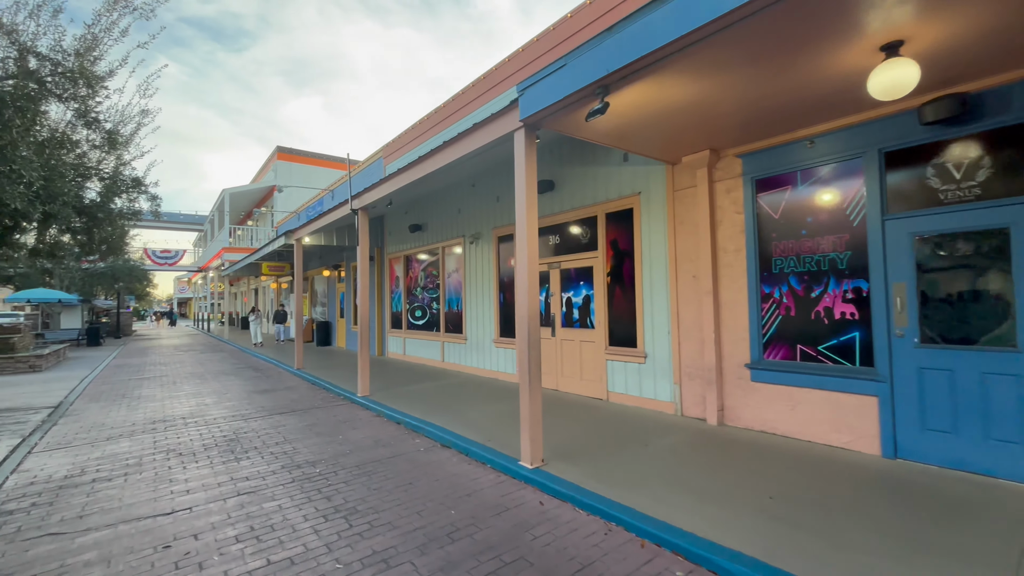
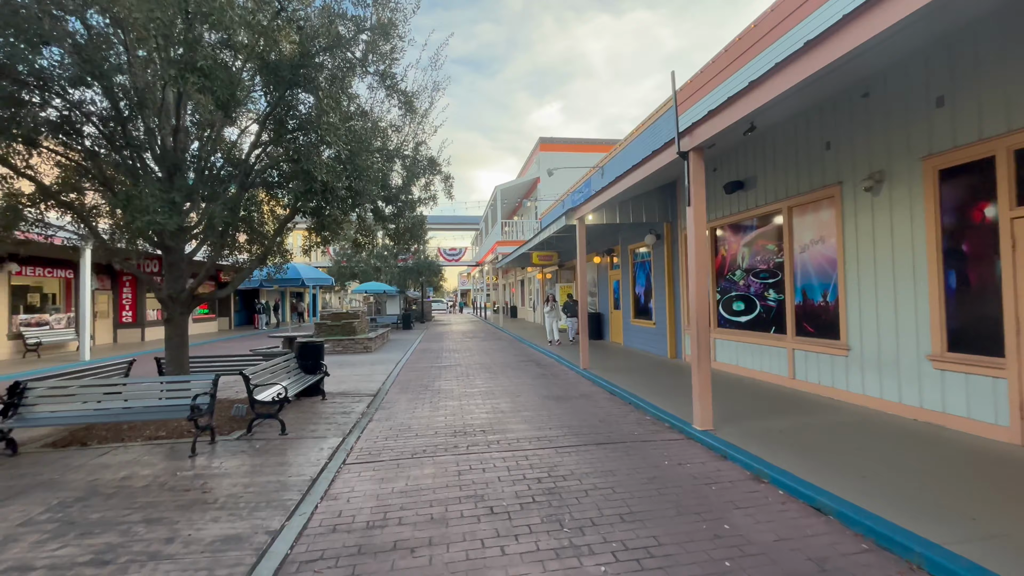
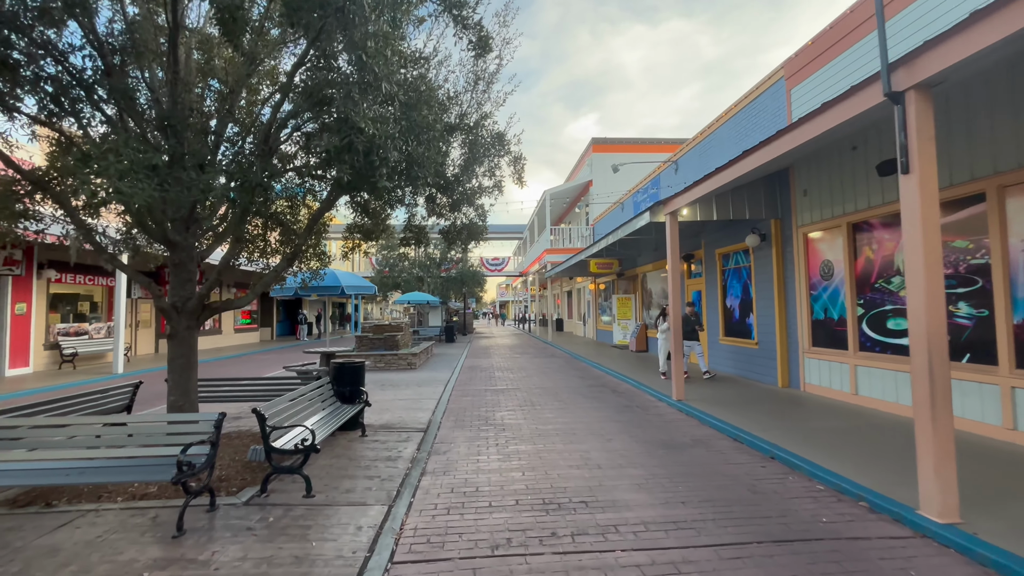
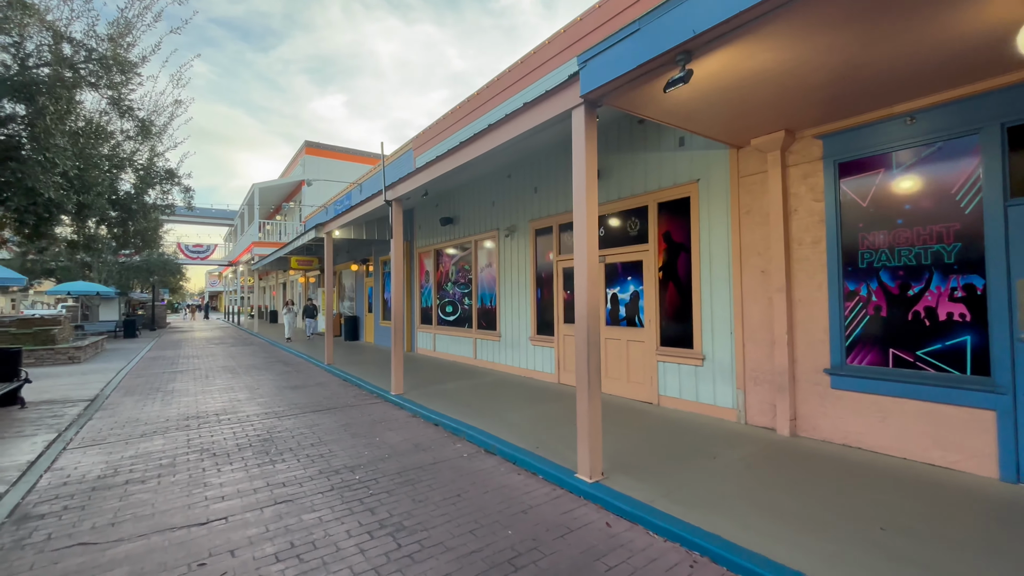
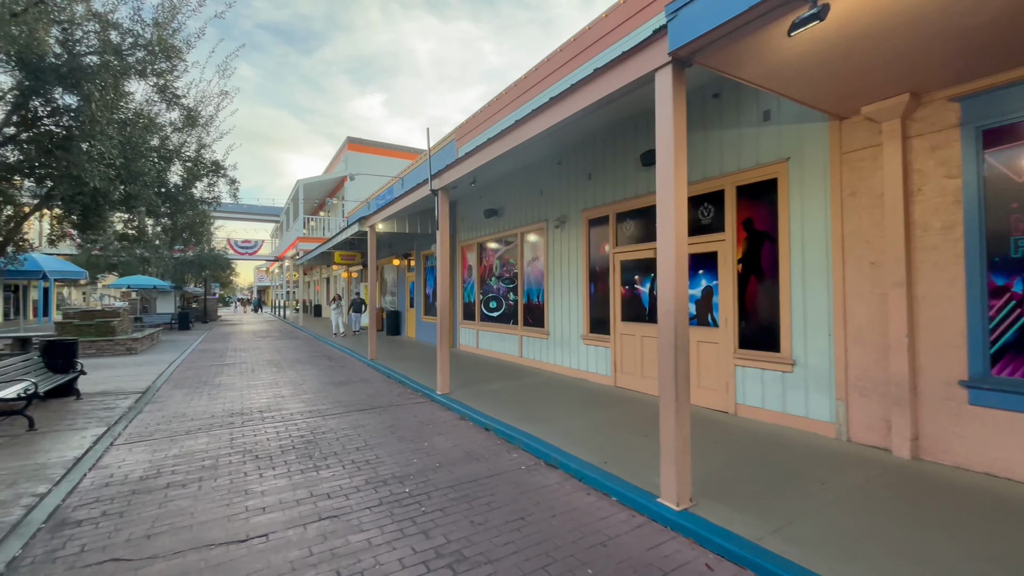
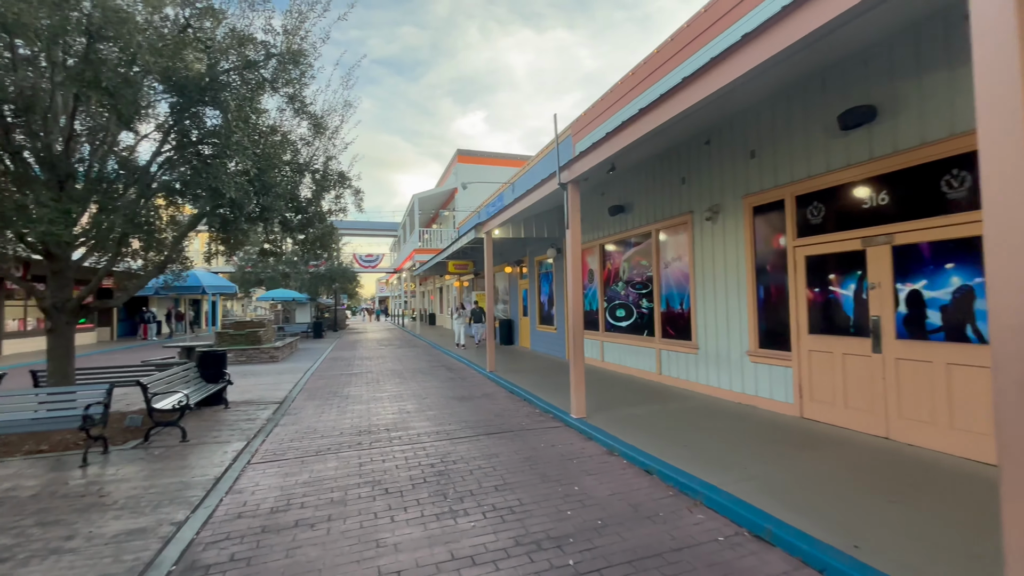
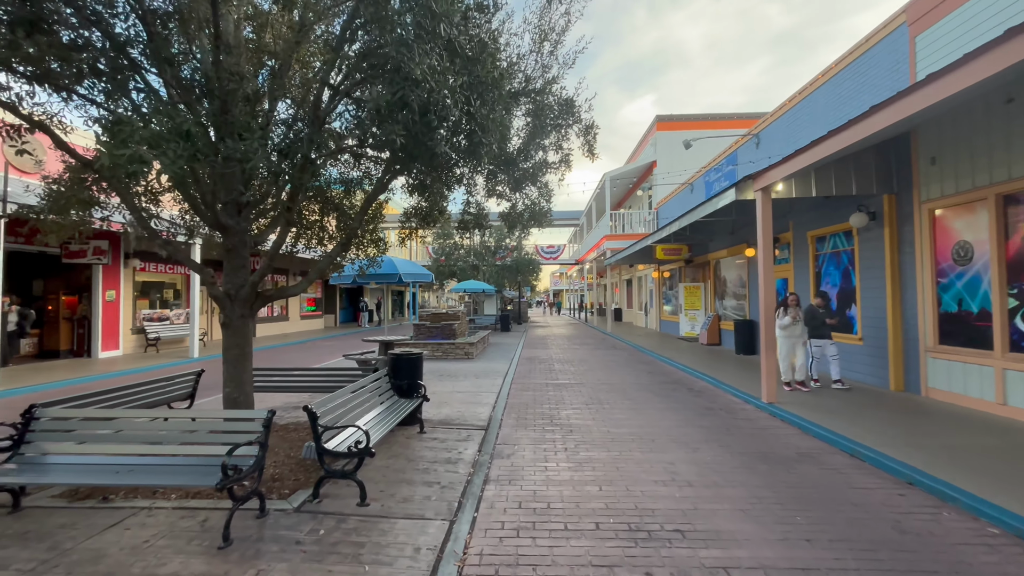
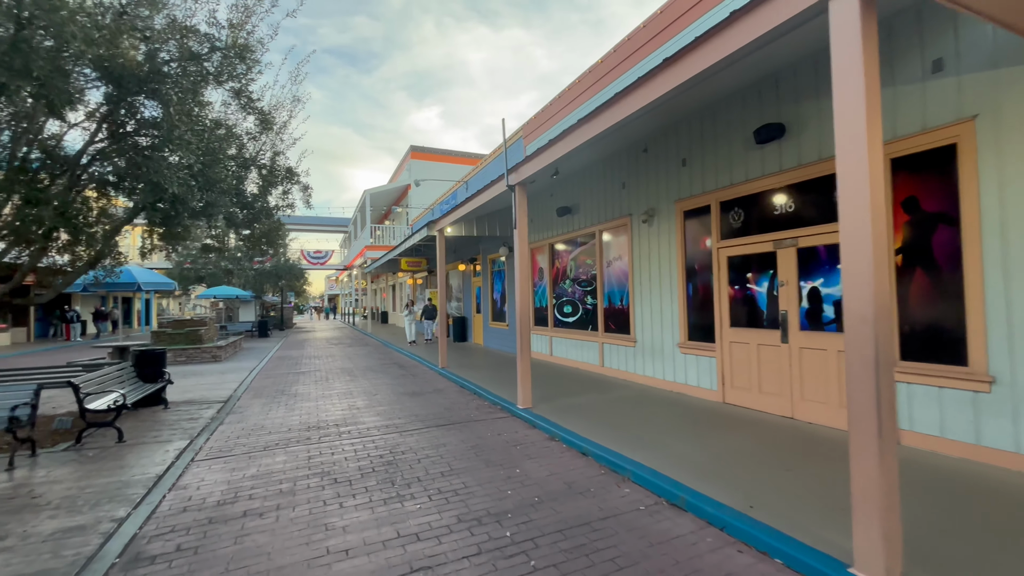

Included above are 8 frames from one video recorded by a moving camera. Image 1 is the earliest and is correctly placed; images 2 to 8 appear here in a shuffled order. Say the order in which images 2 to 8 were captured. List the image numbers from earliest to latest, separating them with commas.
4, 5, 8, 6, 2, 3, 7
